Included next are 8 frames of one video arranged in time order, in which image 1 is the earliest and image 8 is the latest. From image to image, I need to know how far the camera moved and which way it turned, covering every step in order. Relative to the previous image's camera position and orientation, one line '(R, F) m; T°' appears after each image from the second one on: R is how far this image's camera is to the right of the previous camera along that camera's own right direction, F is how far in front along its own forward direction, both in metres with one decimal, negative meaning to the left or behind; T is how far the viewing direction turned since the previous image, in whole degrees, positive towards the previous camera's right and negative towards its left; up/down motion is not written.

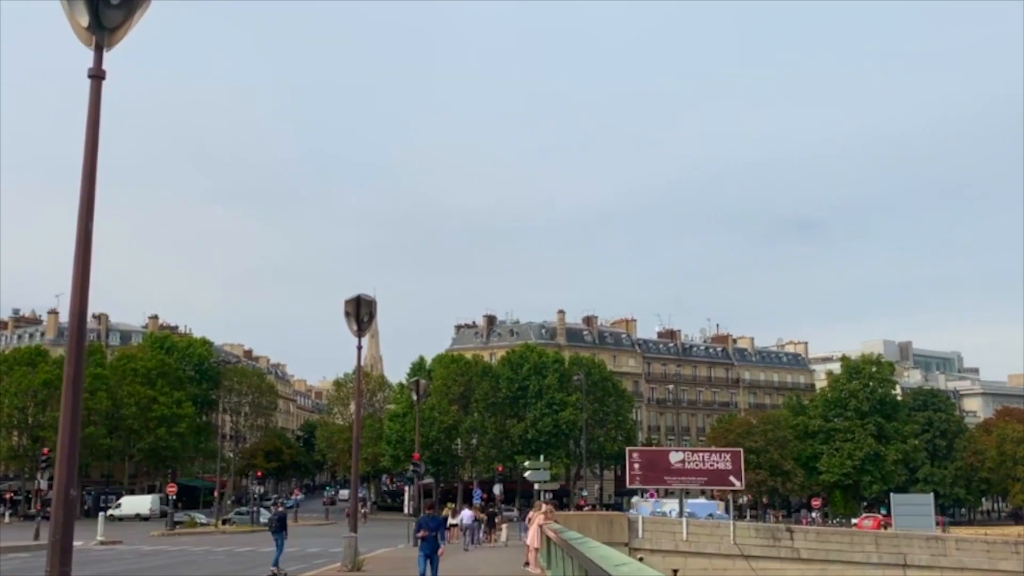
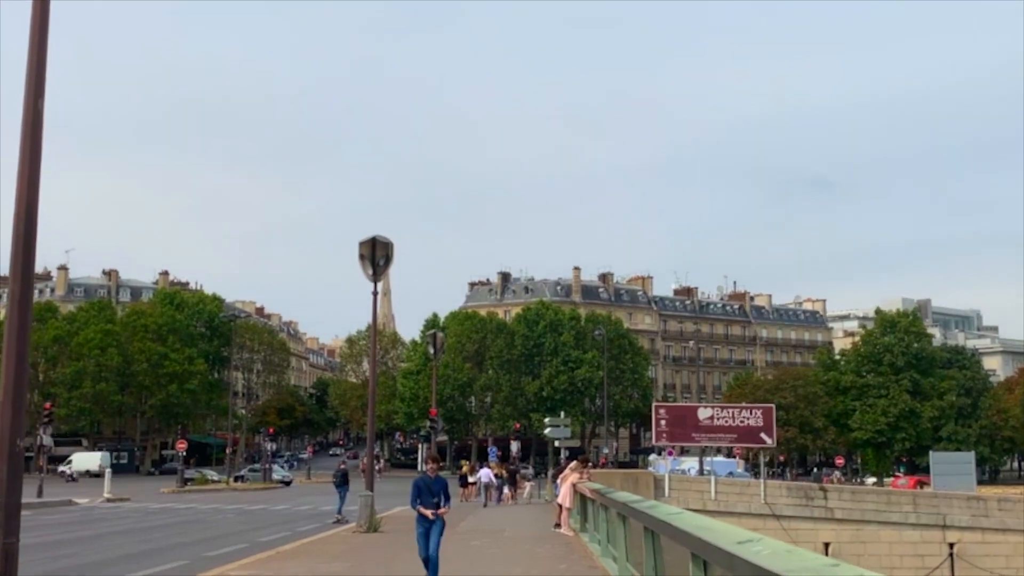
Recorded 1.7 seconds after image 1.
(-0.4, +2.1) m; -1°
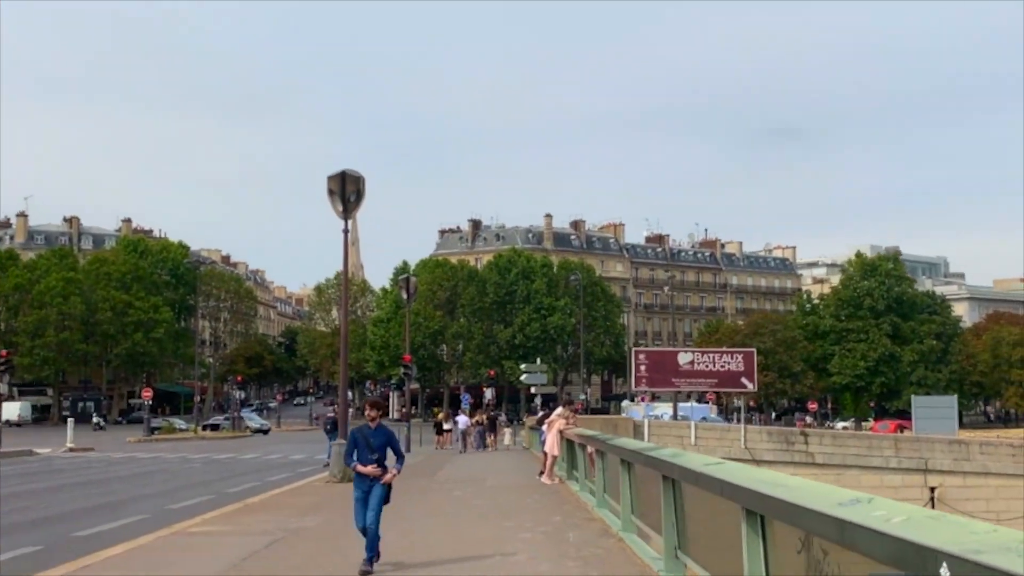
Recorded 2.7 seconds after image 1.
(-0.3, +1.3) m; +2°
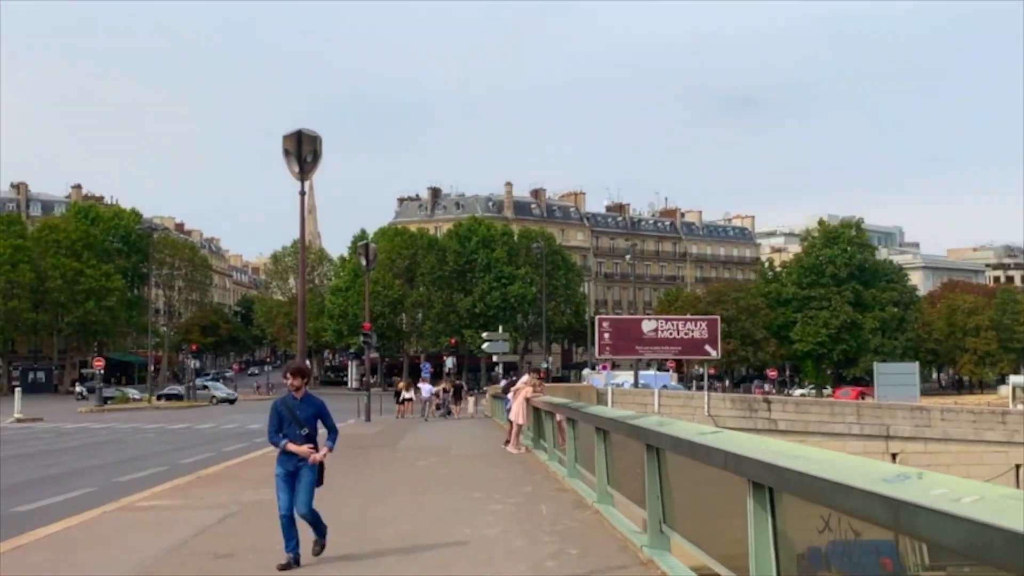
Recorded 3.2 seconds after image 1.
(-0.1, +0.8) m; +2°
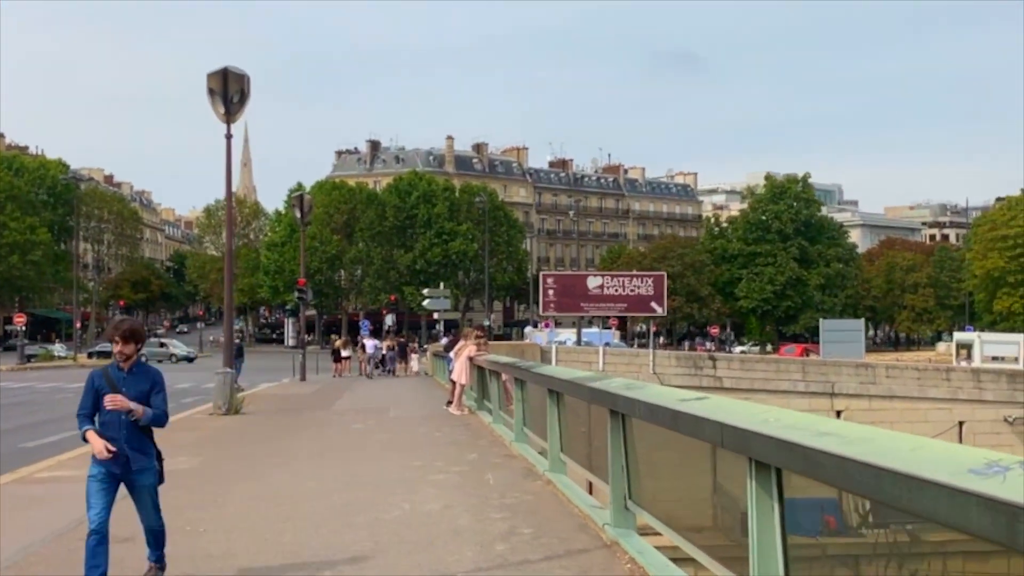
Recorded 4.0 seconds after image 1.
(0.0, +1.3) m; +3°
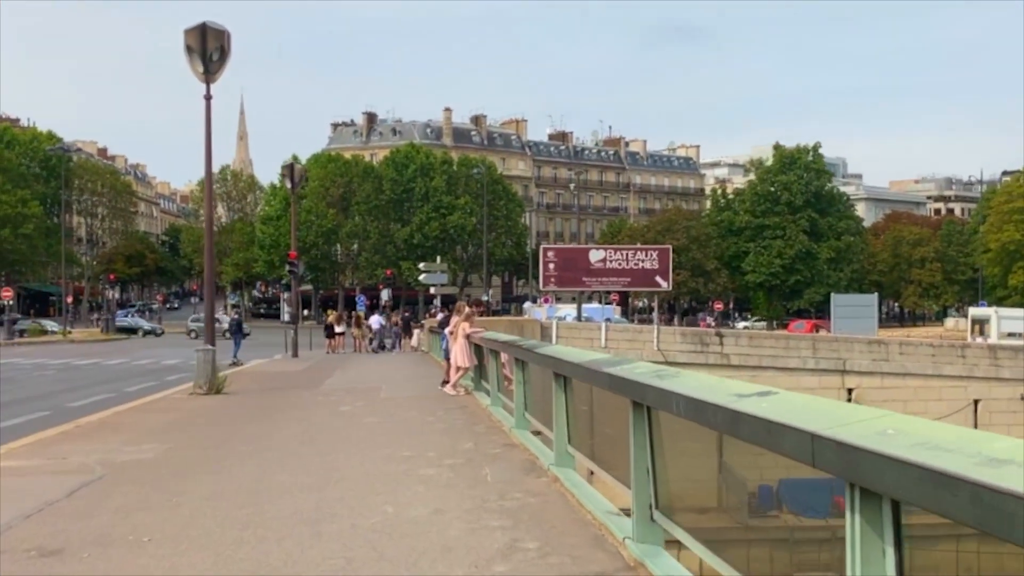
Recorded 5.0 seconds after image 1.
(0.0, +1.5) m; 0°
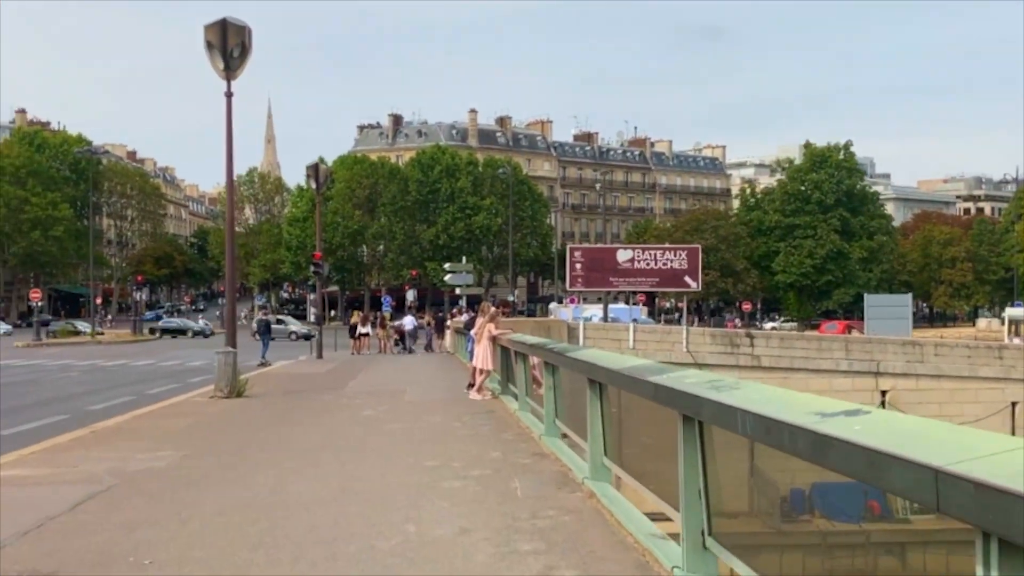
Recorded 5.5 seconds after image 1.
(0.0, +0.4) m; -1°
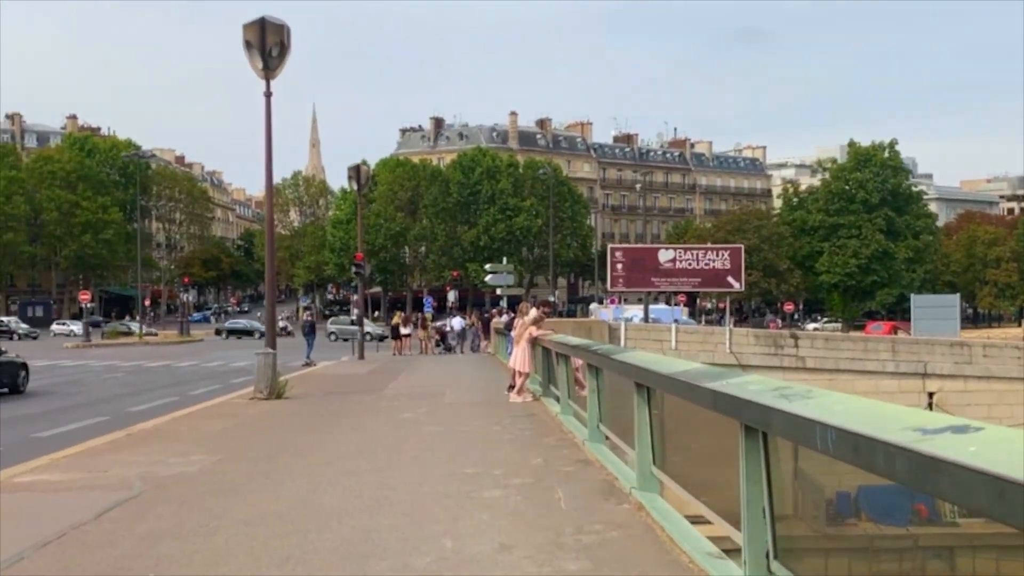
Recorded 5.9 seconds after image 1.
(0.0, +0.1) m; -2°
